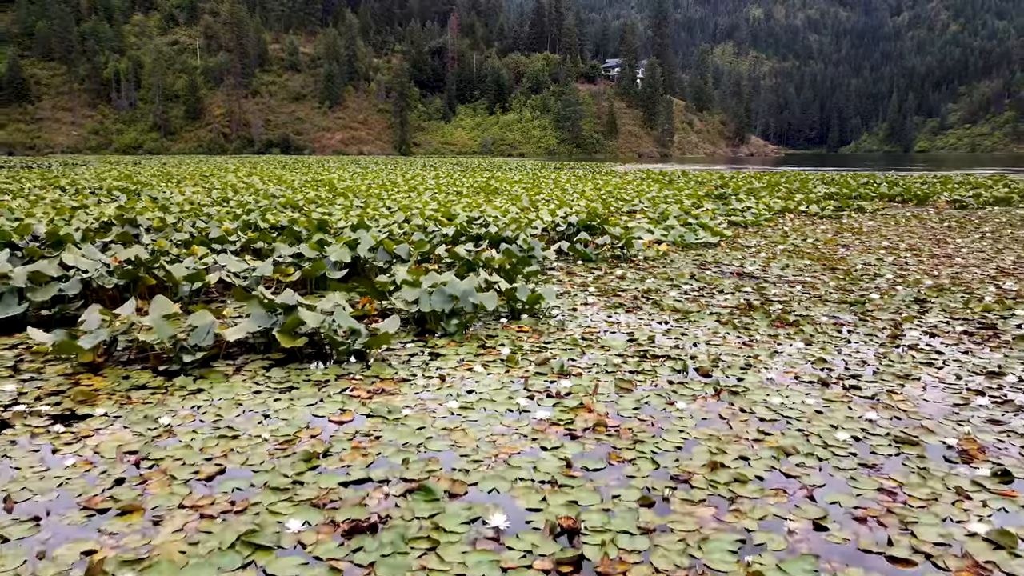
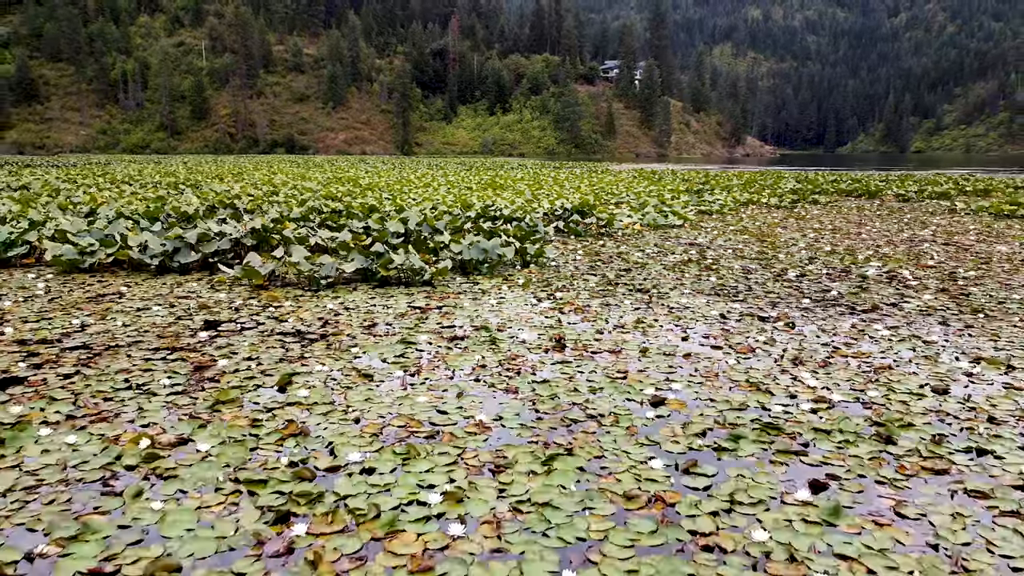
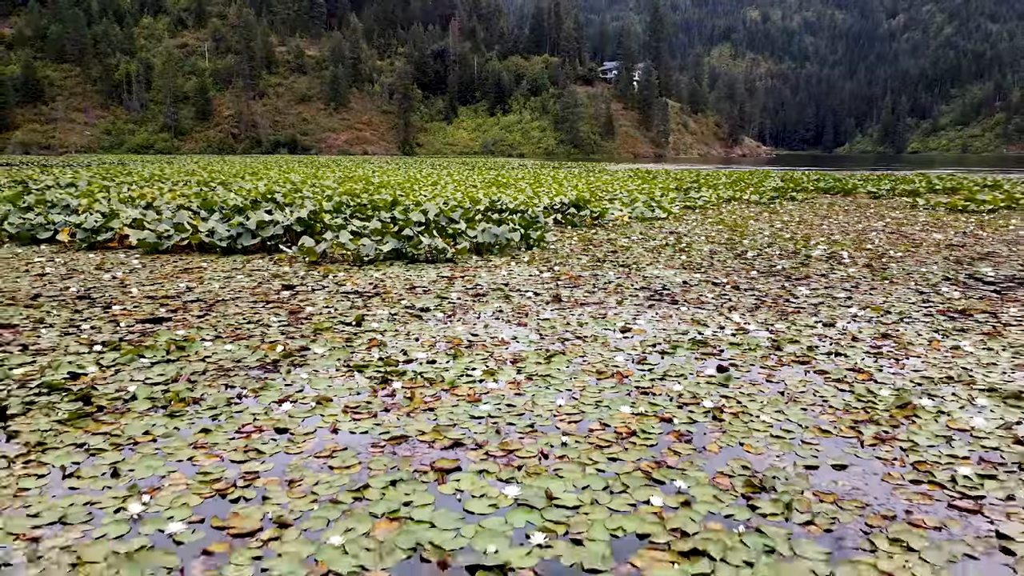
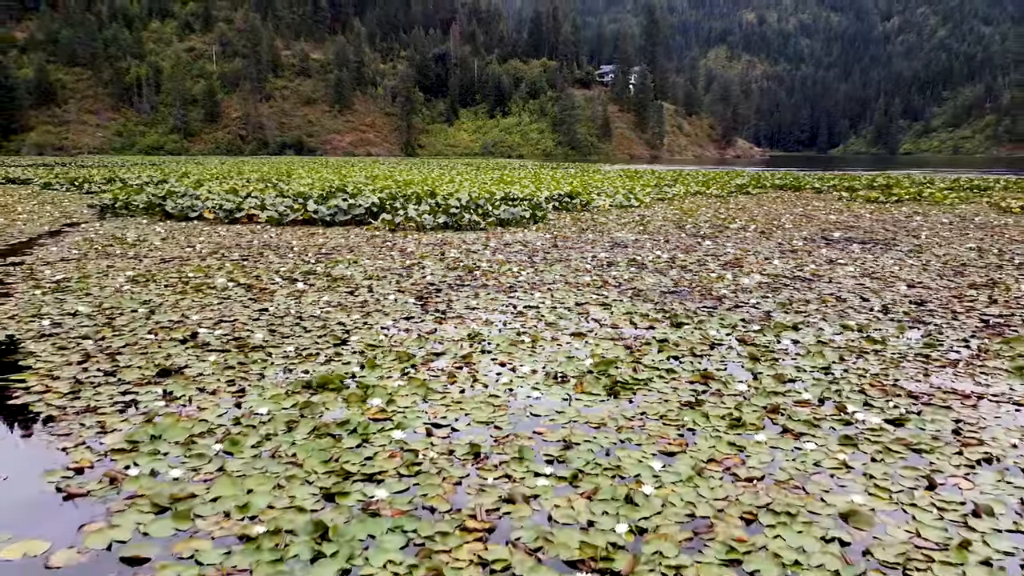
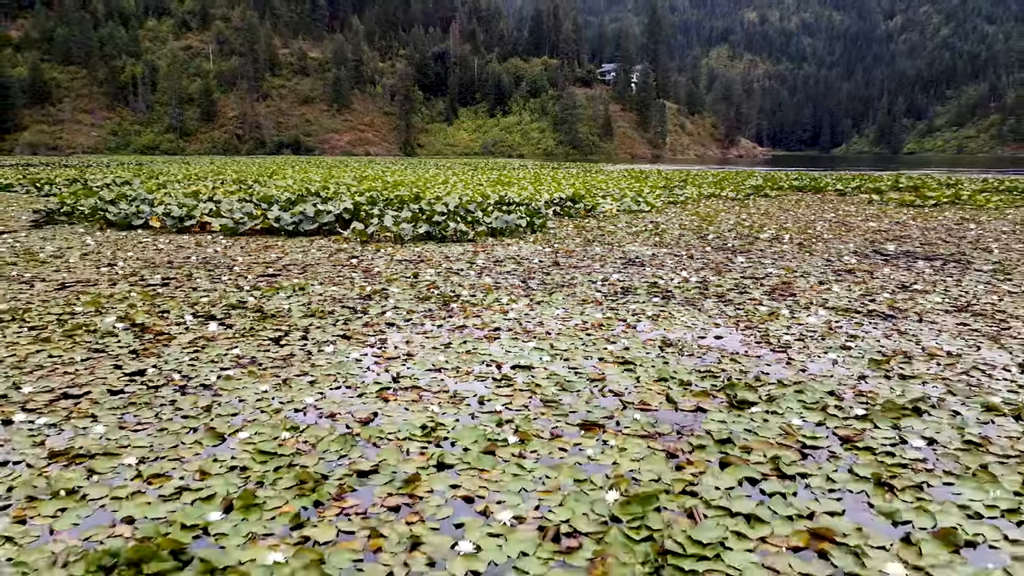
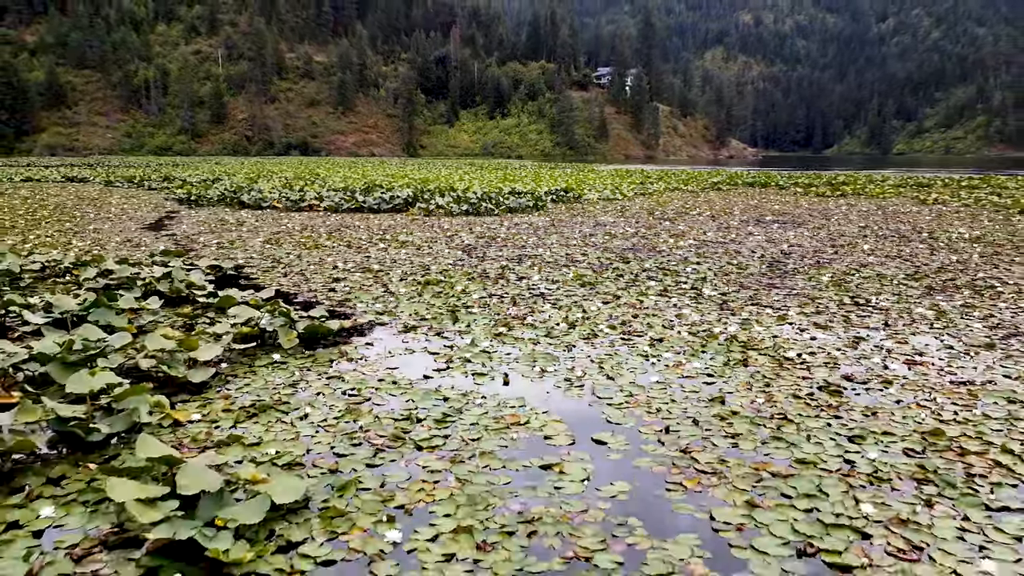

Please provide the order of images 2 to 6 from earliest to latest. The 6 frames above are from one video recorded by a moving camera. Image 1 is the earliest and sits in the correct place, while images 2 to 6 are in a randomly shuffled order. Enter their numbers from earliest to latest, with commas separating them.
2, 3, 5, 4, 6
